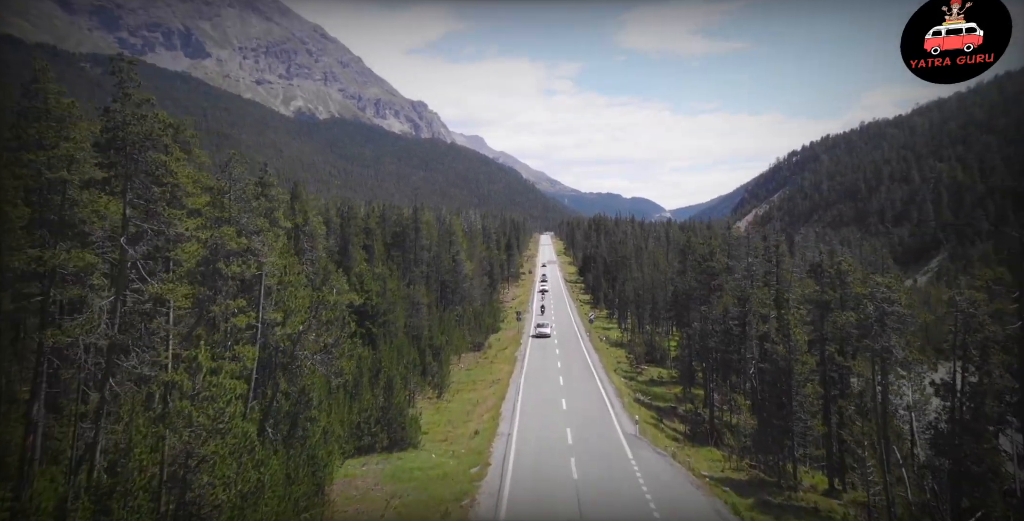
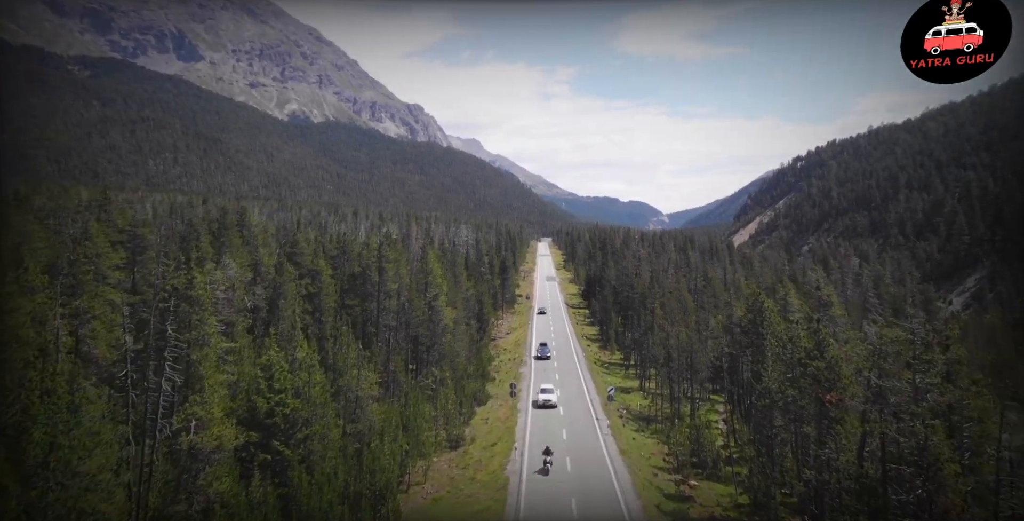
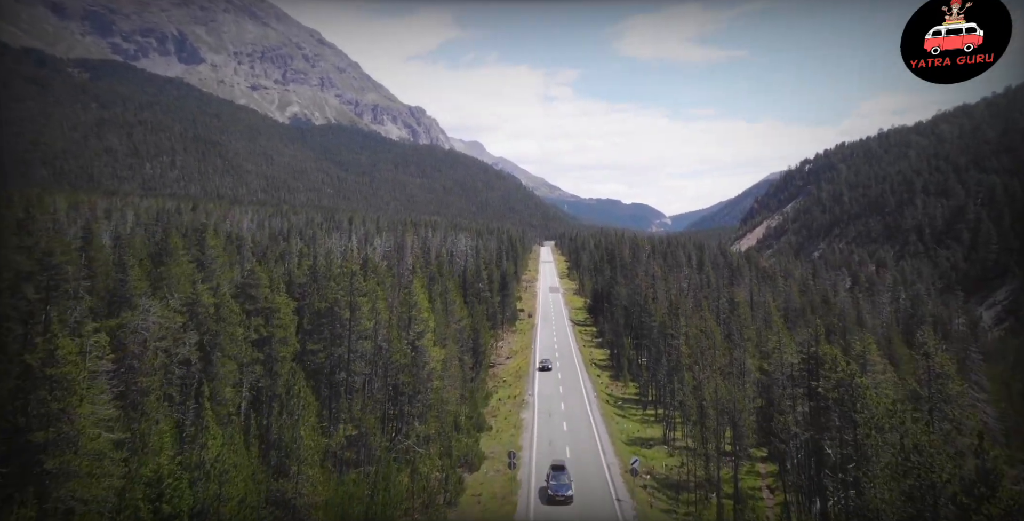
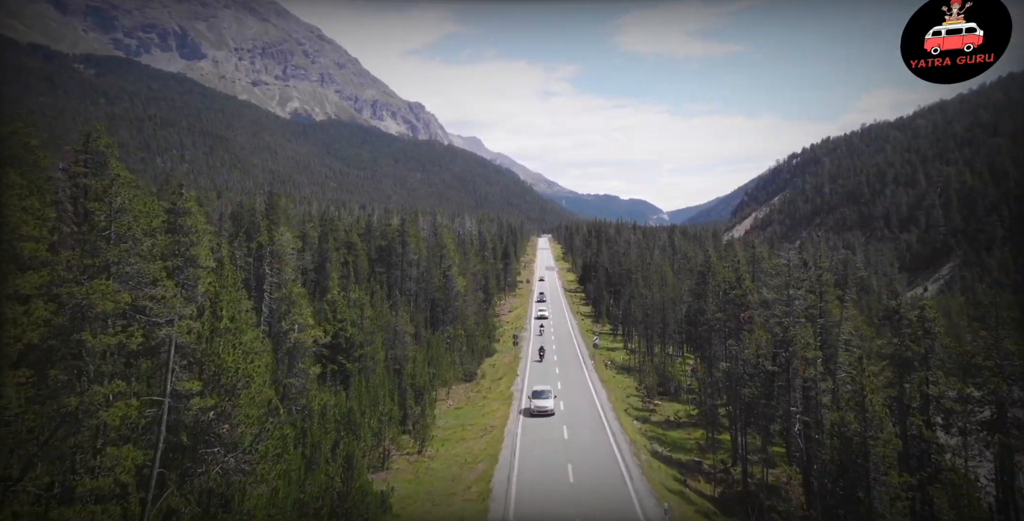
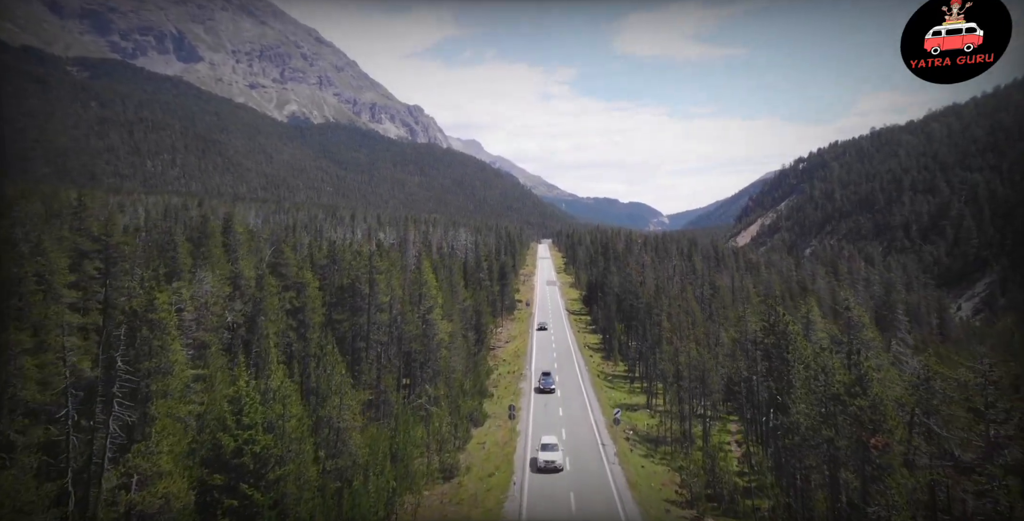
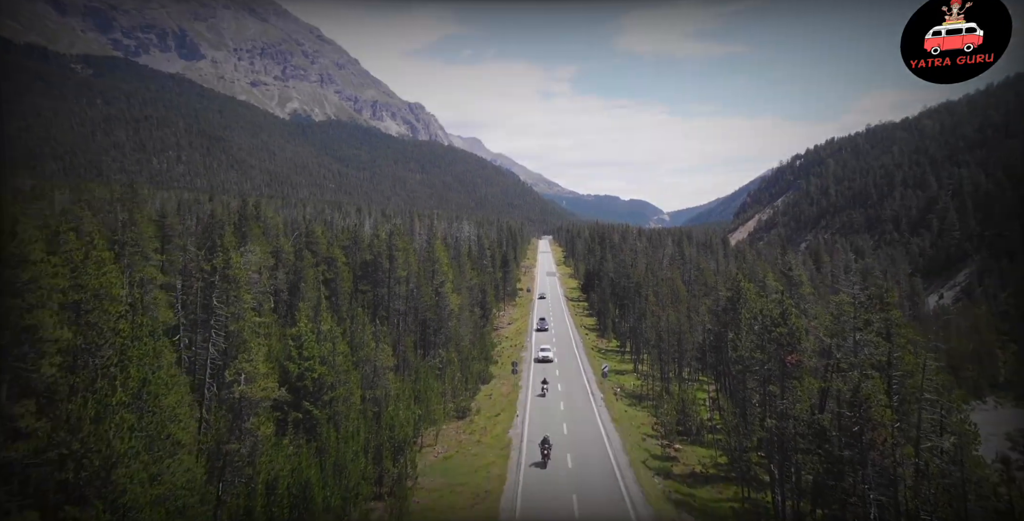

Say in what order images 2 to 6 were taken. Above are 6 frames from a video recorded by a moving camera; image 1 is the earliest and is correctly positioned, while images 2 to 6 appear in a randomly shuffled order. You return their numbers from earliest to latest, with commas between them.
4, 6, 2, 5, 3
